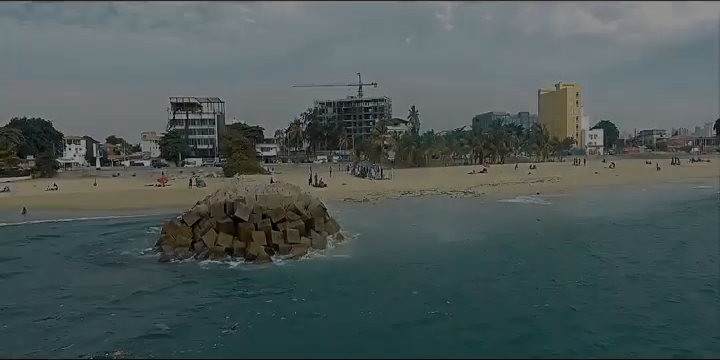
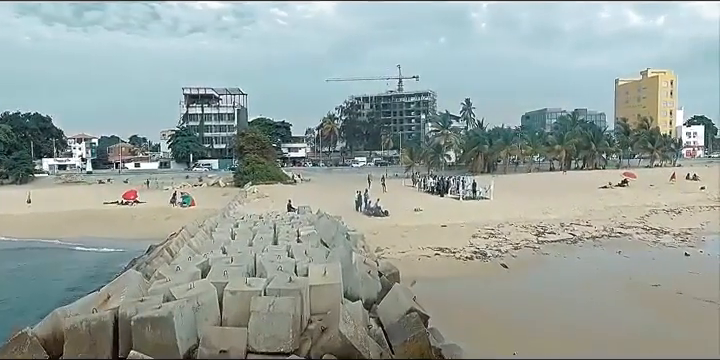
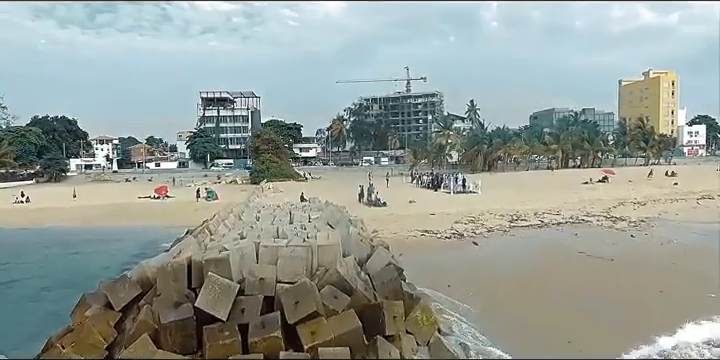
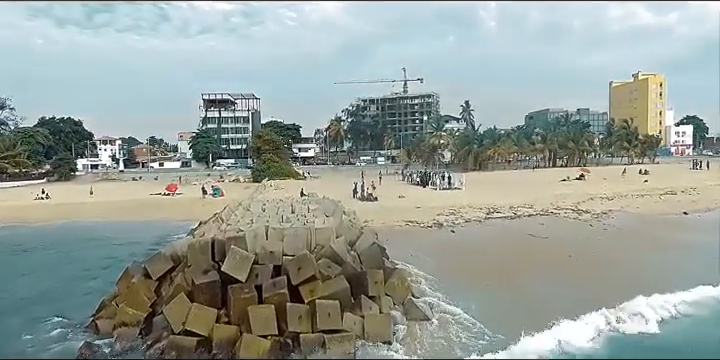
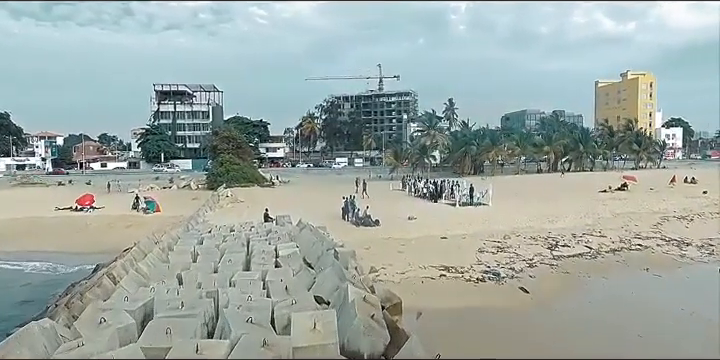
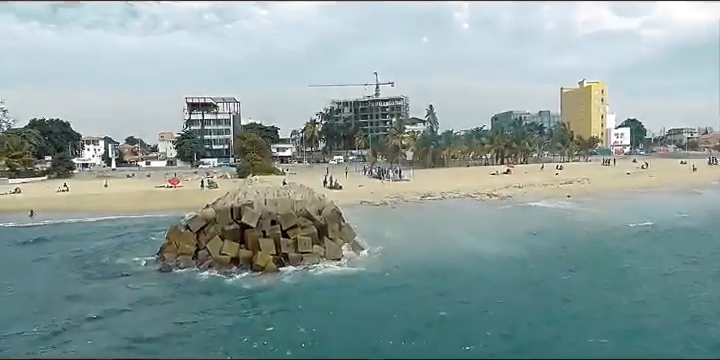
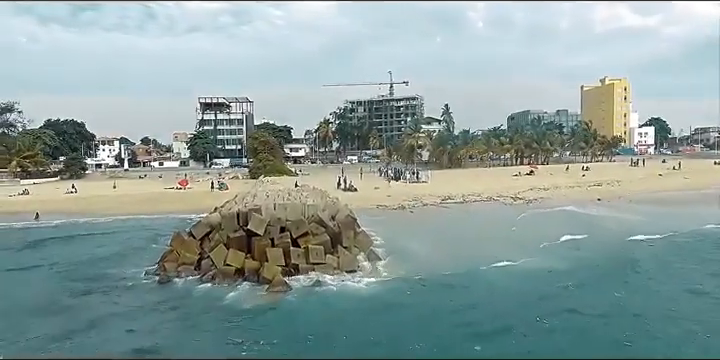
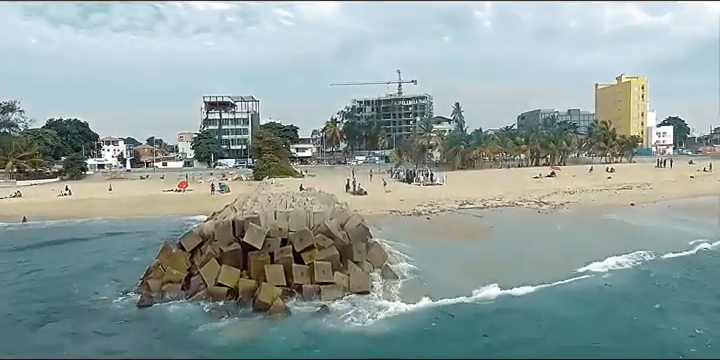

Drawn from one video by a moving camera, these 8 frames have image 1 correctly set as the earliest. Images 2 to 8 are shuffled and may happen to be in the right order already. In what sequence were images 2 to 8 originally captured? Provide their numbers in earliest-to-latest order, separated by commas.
6, 7, 8, 4, 3, 2, 5
